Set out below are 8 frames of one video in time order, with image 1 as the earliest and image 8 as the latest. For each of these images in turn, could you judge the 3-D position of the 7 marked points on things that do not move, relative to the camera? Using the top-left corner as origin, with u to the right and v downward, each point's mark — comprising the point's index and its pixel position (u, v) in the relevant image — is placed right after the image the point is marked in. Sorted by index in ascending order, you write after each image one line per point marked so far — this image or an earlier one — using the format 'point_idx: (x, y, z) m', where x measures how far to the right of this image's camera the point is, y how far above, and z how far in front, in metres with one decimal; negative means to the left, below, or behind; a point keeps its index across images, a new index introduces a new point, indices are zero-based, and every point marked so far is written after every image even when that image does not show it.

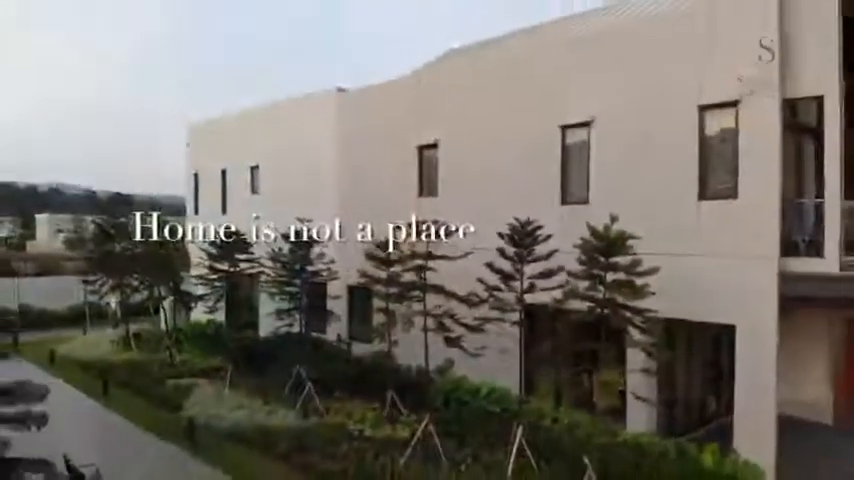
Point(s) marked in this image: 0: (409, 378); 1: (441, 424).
0: (-0.2, -1.7, +8.4) m
1: (+0.1, -1.9, +7.5) m
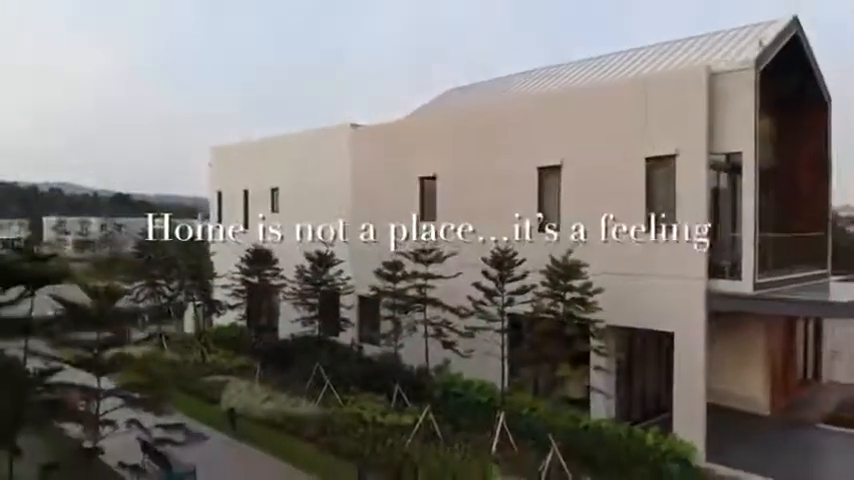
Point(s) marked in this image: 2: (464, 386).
0: (-0.2, -1.7, +9.0) m
1: (+0.1, -2.0, +8.1) m
2: (+0.4, -1.8, +8.7) m
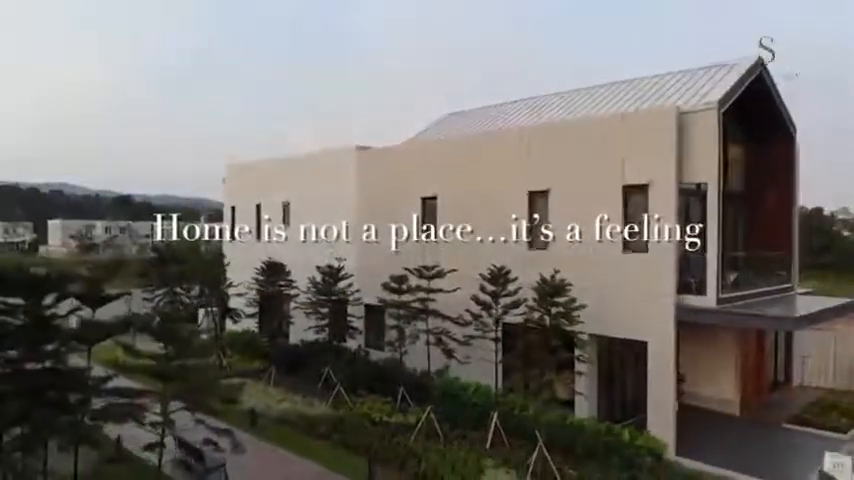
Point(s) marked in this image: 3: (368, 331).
0: (-0.2, -1.8, +9.4) m
1: (+0.1, -2.0, +8.4) m
2: (+0.4, -1.9, +9.0) m
3: (-0.8, -1.3, +10.0) m
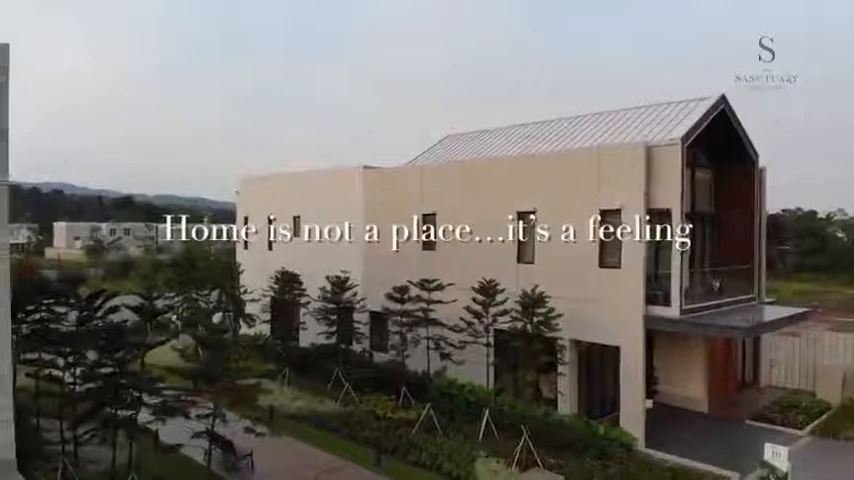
0: (-0.2, -1.9, +9.8) m
1: (+0.1, -2.1, +8.9) m
2: (+0.4, -2.0, +9.4) m
3: (-0.8, -1.4, +10.4) m
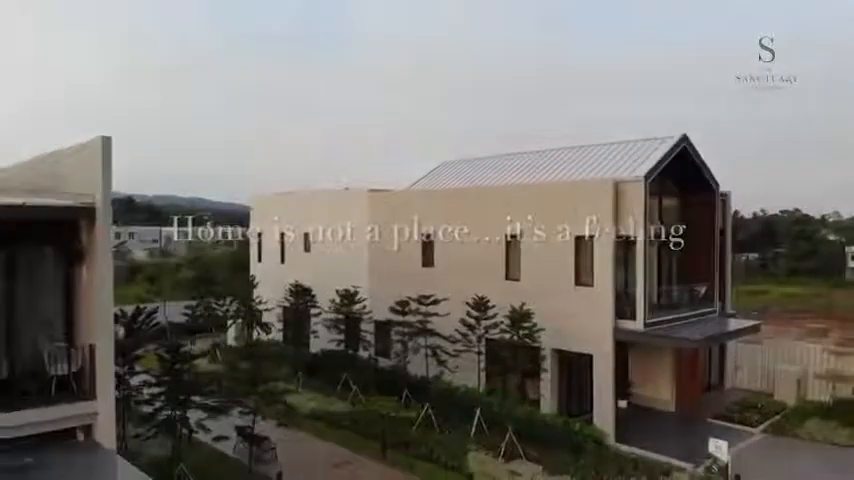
0: (-0.2, -2.1, +10.3) m
1: (+0.1, -2.3, +9.4) m
2: (+0.4, -2.1, +10.0) m
3: (-0.8, -1.5, +11.0) m
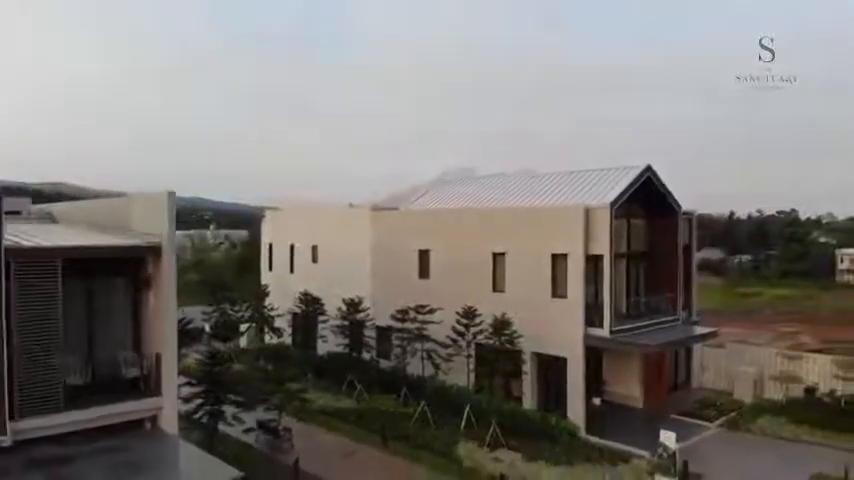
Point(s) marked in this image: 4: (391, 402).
0: (-0.2, -2.2, +10.9) m
1: (+0.1, -2.4, +10.0) m
2: (+0.3, -2.2, +10.6) m
3: (-0.9, -1.6, +11.6) m
4: (-0.6, -2.5, +10.5) m
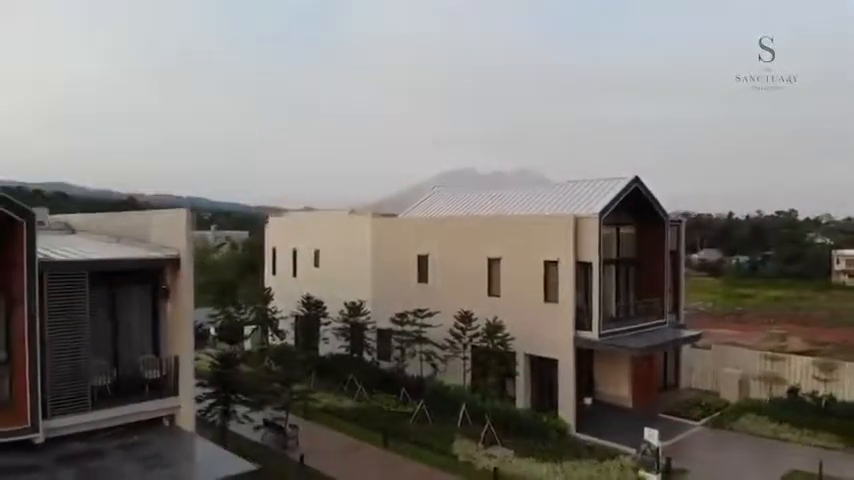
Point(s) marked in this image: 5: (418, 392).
0: (-0.2, -2.2, +11.2) m
1: (+0.1, -2.4, +10.3) m
2: (+0.3, -2.3, +10.8) m
3: (-0.9, -1.7, +11.8) m
4: (-0.6, -2.5, +10.7) m
5: (-0.1, -2.4, +10.5) m
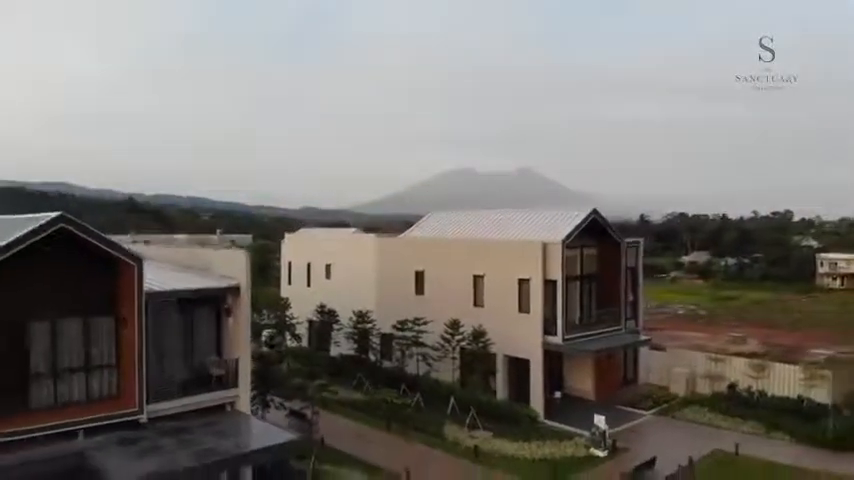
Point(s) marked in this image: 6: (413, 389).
0: (-0.3, -2.4, +12.3) m
1: (0.0, -2.6, +11.4) m
2: (+0.3, -2.5, +11.9) m
3: (-0.9, -1.9, +12.9) m
4: (-0.6, -2.7, +11.8) m
5: (-0.2, -2.5, +11.6) m
6: (-0.2, -2.6, +11.6) m
